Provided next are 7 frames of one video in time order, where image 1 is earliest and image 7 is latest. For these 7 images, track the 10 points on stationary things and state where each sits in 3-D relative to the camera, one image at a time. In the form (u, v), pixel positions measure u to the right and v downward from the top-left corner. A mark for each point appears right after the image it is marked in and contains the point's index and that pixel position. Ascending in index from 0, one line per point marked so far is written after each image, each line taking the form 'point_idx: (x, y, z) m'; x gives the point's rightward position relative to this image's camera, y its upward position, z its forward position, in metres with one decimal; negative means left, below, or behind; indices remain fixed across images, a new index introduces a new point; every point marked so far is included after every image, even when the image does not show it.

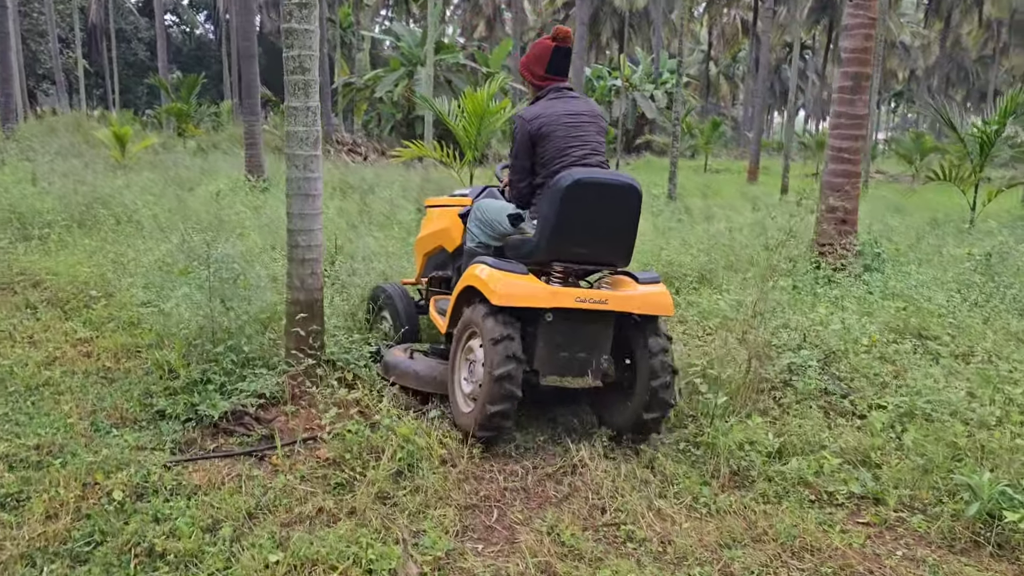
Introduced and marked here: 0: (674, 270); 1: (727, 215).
0: (+1.4, +0.1, +7.2) m
1: (+3.2, +1.0, +12.3) m
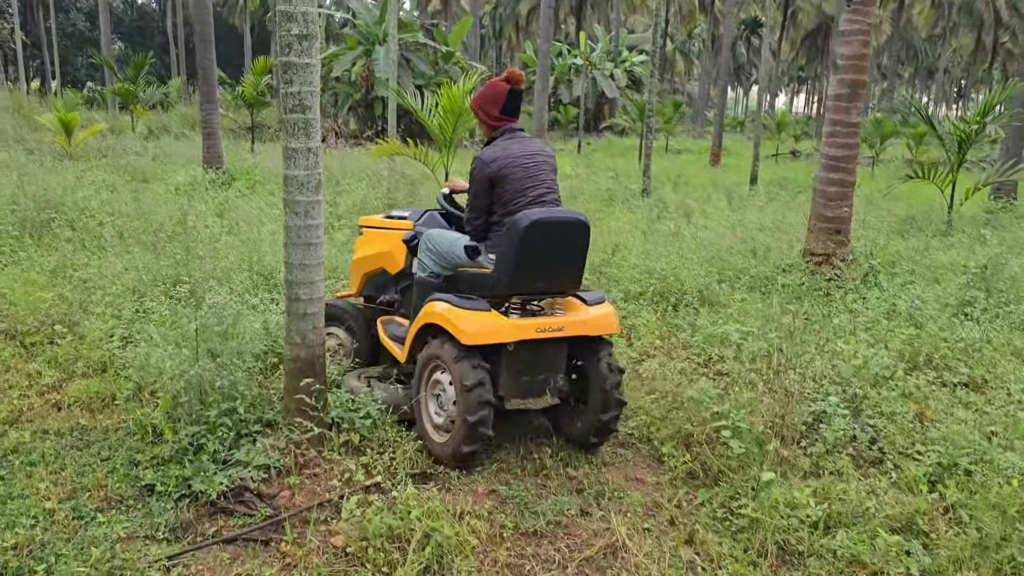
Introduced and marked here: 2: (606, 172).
0: (+1.3, 0.0, +7.0) m
1: (+2.8, +1.1, +12.1) m
2: (+2.0, +2.4, +17.3) m
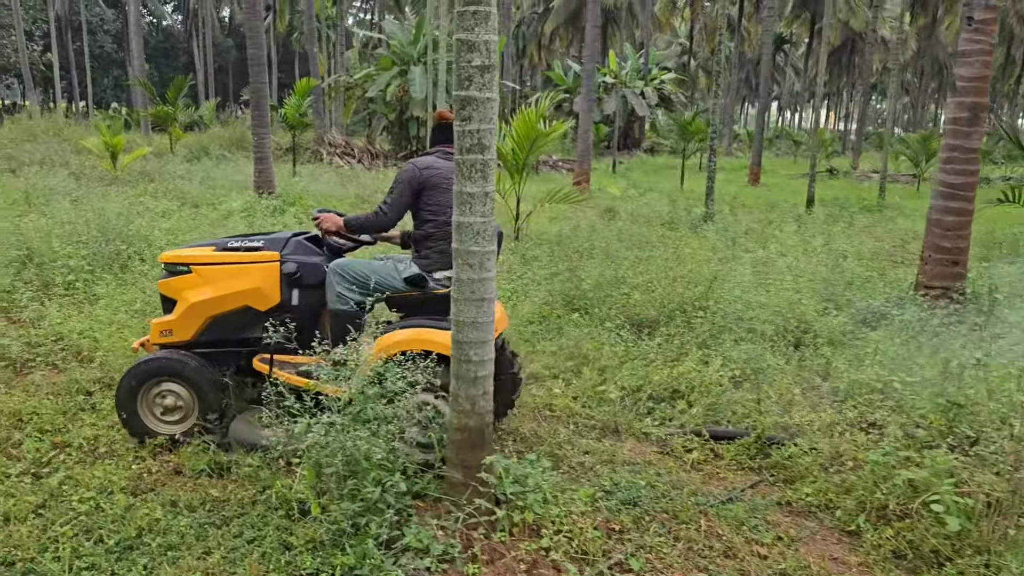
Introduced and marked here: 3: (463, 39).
0: (+2.2, -0.3, +6.6) m
1: (+3.7, +0.7, +11.7) m
2: (+3.0, +1.9, +16.9) m
3: (-0.2, +0.9, +3.0) m
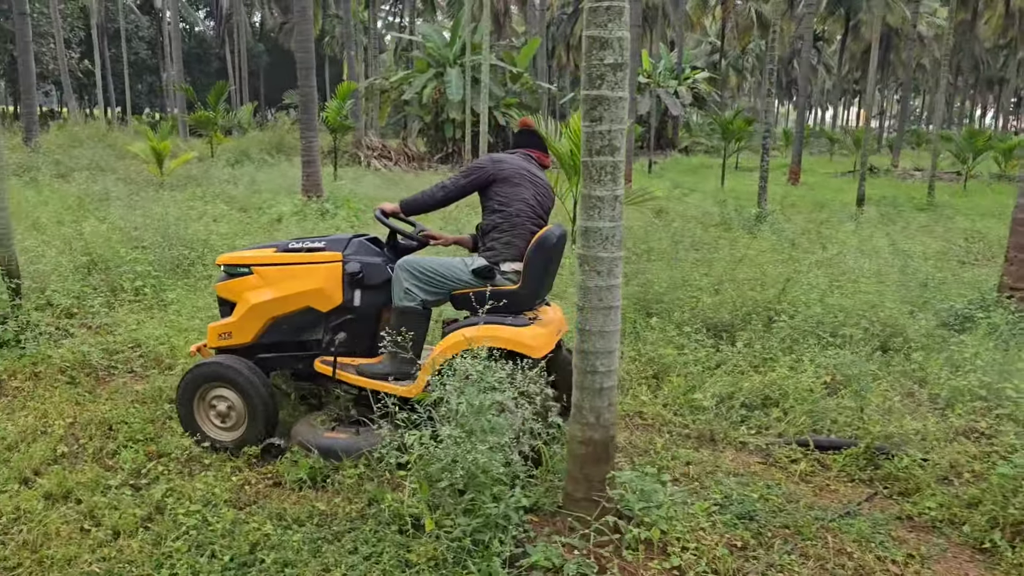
0: (+2.7, -0.3, +6.4) m
1: (+4.4, +0.7, +11.4) m
2: (+3.9, +1.8, +16.7) m
3: (+0.3, +0.9, +2.9) m
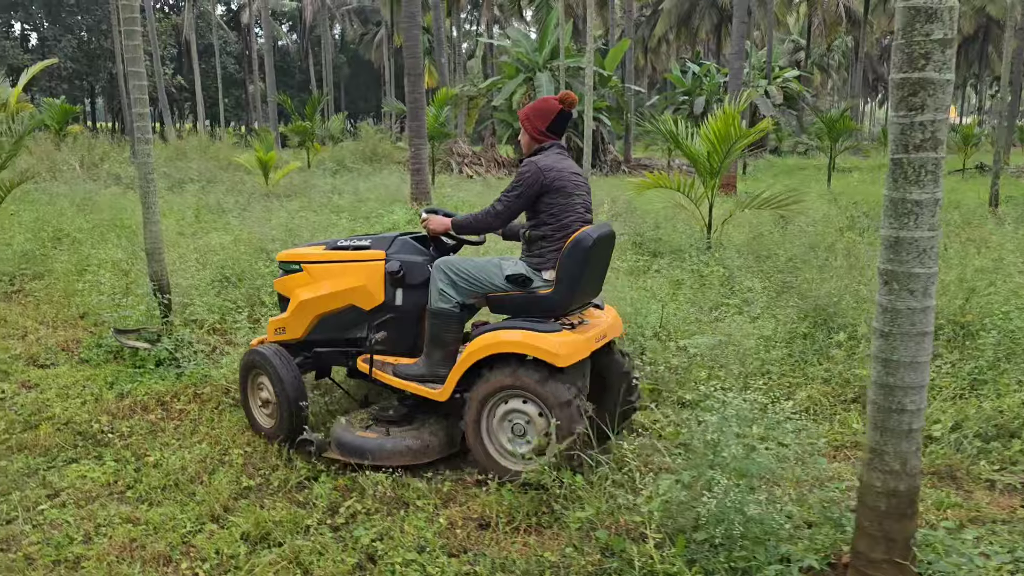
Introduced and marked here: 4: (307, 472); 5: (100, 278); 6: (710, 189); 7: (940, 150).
0: (+3.9, -0.4, +5.6) m
1: (+6.0, +0.6, +10.5) m
2: (+5.9, +1.7, +15.8) m
3: (+1.2, +0.8, +2.4) m
4: (-1.0, -0.9, +3.9) m
5: (-3.9, +0.1, +7.9) m
6: (+2.2, +1.1, +9.4) m
7: (+1.3, +0.4, +2.5) m
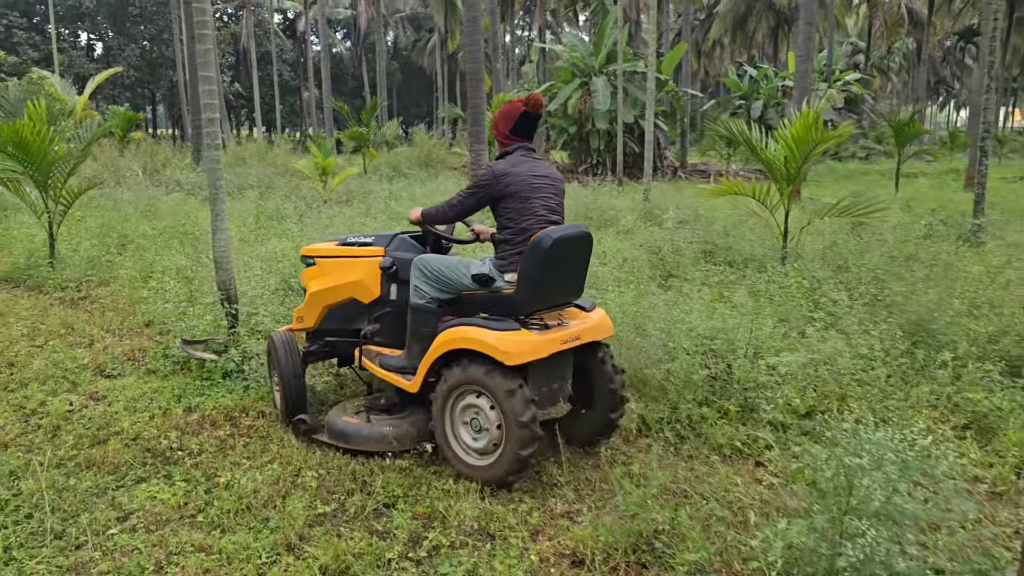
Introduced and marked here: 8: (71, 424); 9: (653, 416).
0: (+4.4, -0.5, +5.1) m
1: (+6.8, +0.4, +9.9) m
2: (+7.0, +1.5, +15.2) m
3: (+1.5, +0.7, +2.0) m
4: (-0.6, -0.9, +3.7) m
5: (-3.3, 0.0, +7.9) m
6: (+2.9, +1.0, +9.0) m
7: (+1.6, +0.3, +2.1) m
8: (-2.4, -0.7, +4.6) m
9: (+0.8, -0.7, +4.7) m
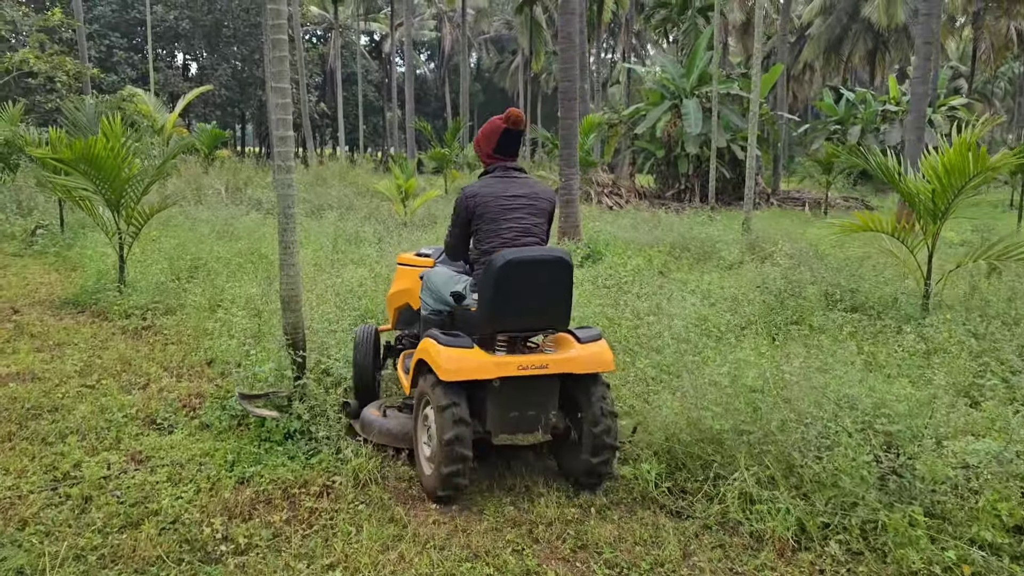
0: (+5.0, -0.9, +3.8) m
1: (+7.8, -0.2, +8.4) m
2: (+8.5, +0.7, +13.7) m
3: (+1.8, +0.5, +1.0) m
4: (-0.1, -1.2, +2.8) m
5: (-2.4, -0.2, +7.2) m
6: (+3.9, +0.5, +7.8) m
7: (+1.9, +0.1, +1.1) m
8: (-1.9, -1.0, +3.8) m
9: (+1.3, -1.0, +3.7) m
